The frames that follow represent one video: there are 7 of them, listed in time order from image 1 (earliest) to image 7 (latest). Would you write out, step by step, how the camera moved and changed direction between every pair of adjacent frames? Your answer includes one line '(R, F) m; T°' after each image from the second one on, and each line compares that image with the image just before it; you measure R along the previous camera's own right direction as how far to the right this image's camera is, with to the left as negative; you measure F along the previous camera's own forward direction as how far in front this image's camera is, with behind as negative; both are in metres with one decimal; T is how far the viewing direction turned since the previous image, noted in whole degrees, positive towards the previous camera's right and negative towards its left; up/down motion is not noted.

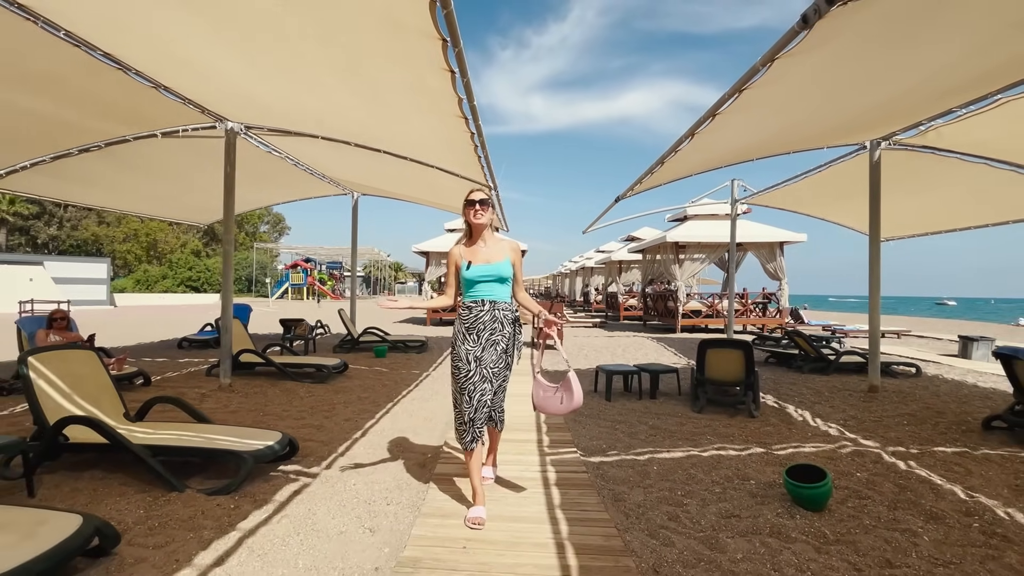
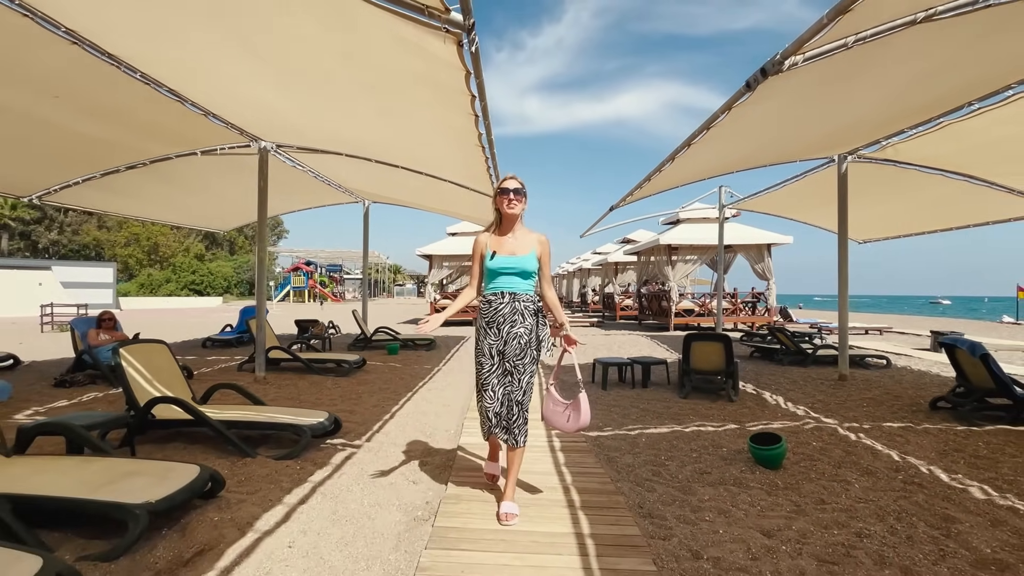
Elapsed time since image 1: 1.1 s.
(-0.1, -0.7) m; 0°
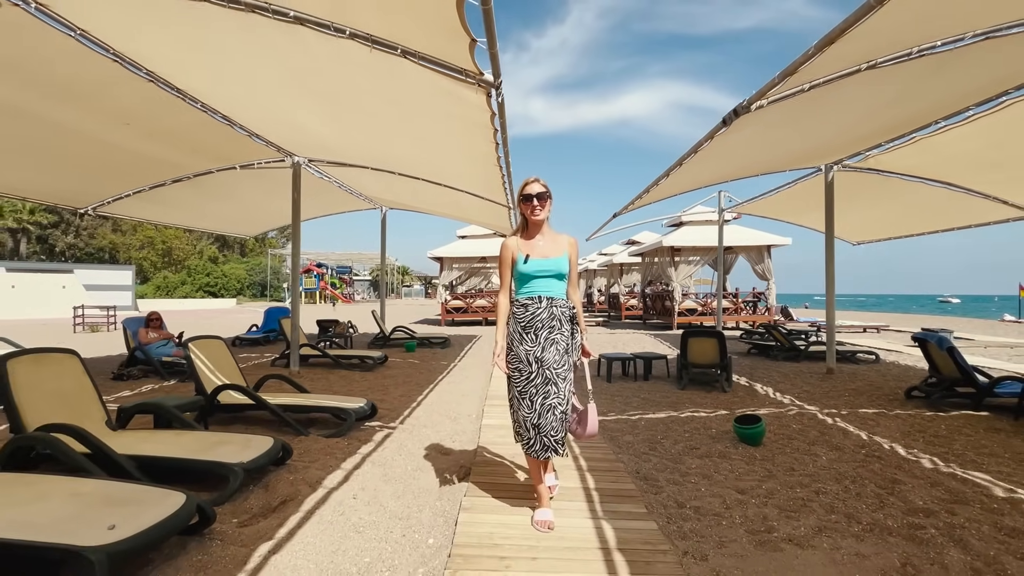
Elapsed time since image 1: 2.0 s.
(-0.1, -0.6) m; -1°
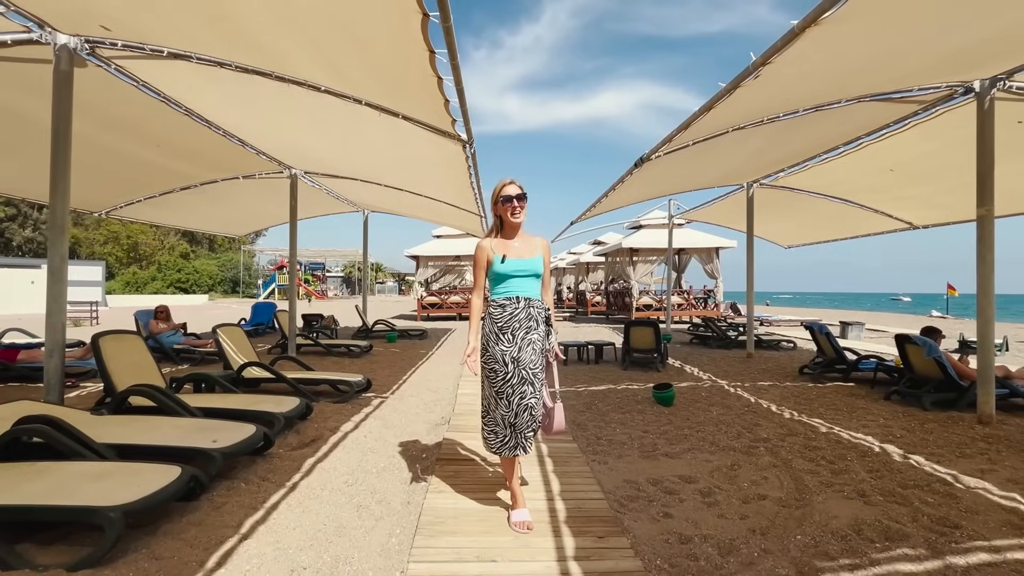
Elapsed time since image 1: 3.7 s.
(0.0, -1.3) m; +3°
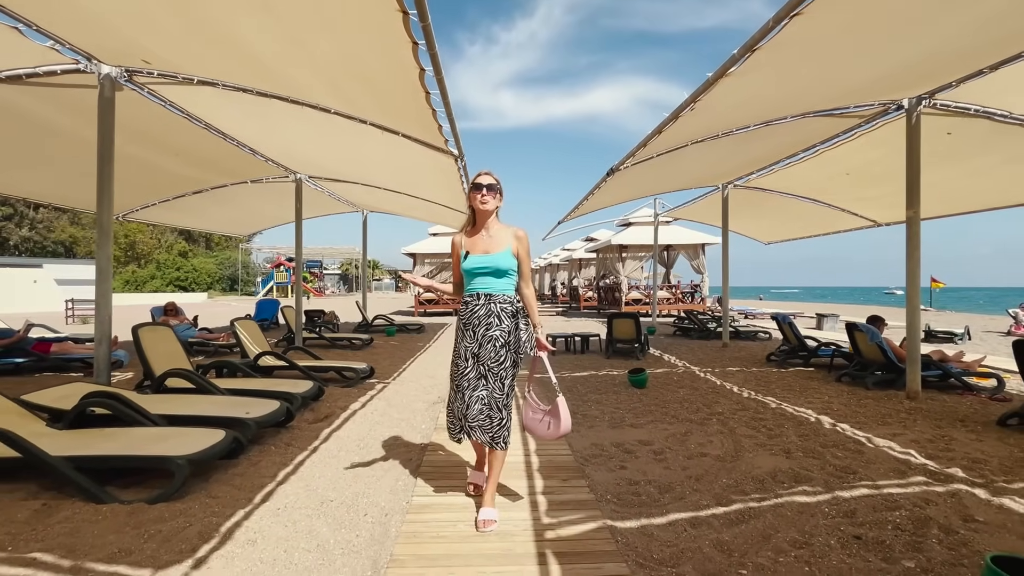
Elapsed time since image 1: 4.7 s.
(+0.1, -0.7) m; 0°
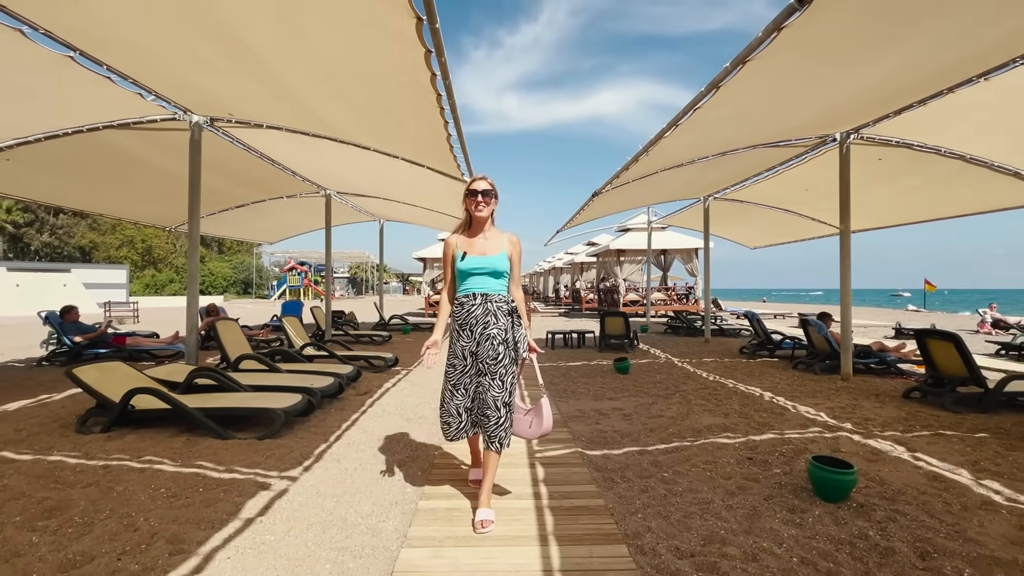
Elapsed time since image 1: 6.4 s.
(0.0, -1.2) m; -1°
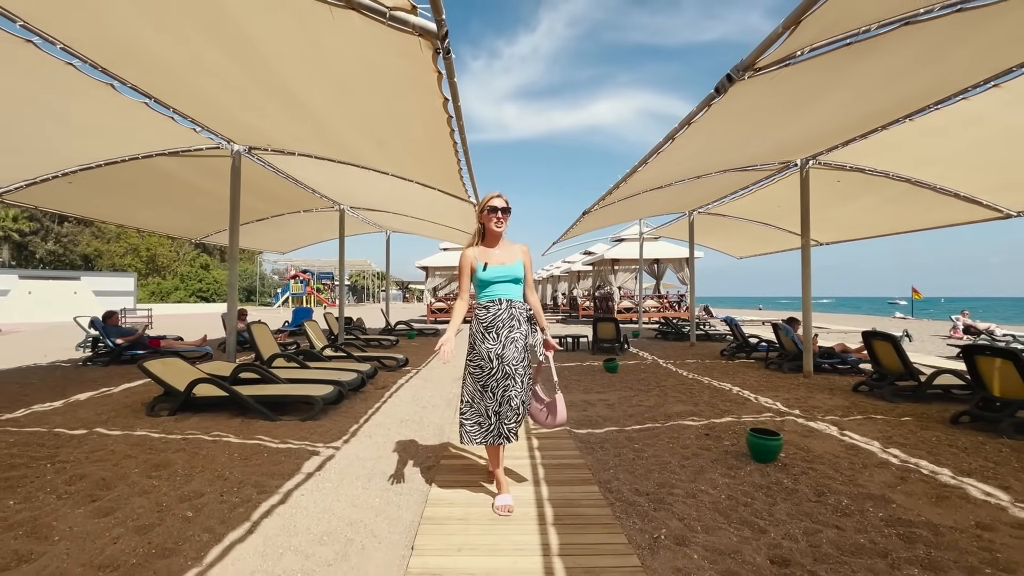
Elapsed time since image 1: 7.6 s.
(0.0, -0.9) m; 0°
